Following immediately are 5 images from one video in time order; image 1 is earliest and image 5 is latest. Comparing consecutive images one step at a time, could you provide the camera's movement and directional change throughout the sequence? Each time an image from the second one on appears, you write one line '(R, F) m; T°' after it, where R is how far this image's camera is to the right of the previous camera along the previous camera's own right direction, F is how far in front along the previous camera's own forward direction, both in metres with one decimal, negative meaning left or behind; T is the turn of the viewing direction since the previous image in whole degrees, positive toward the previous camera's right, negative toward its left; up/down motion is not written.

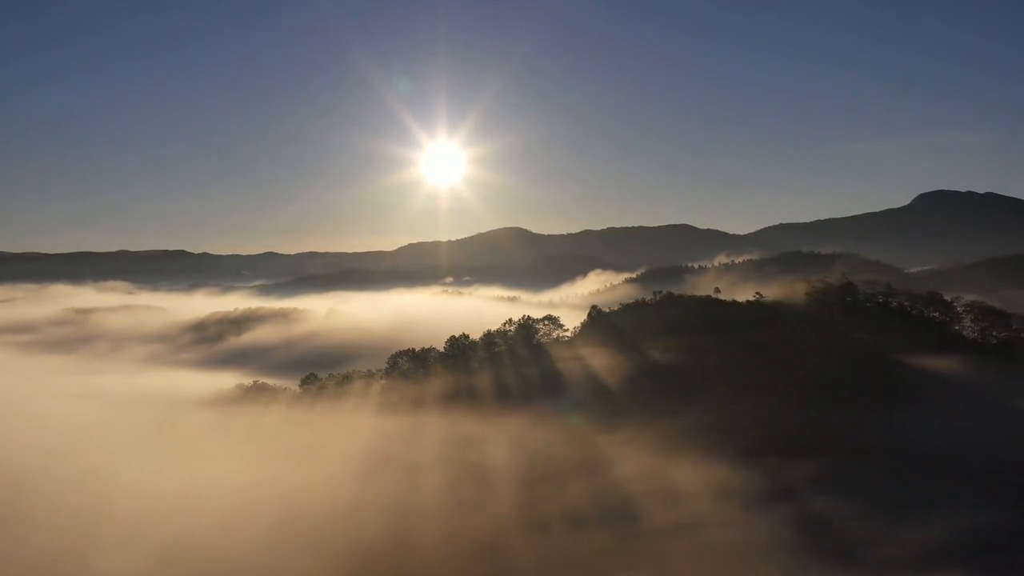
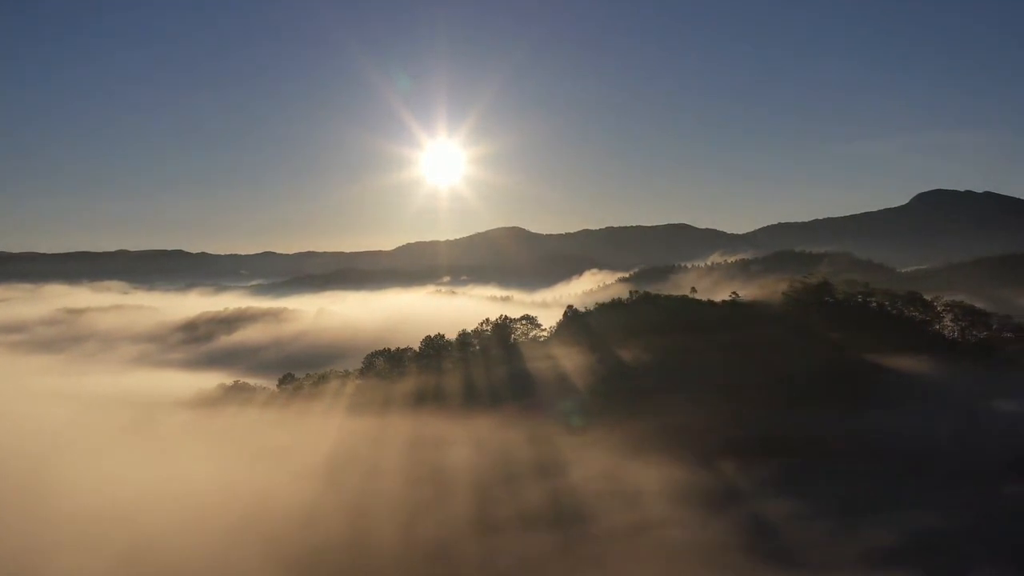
(+2.6, +0.2) m; 0°
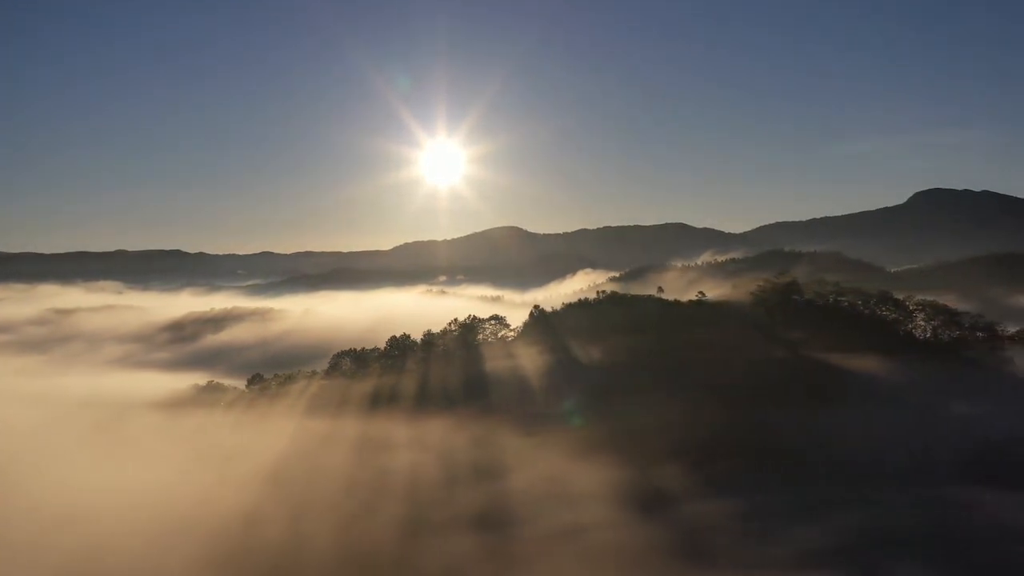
(+3.7, +0.2) m; 0°
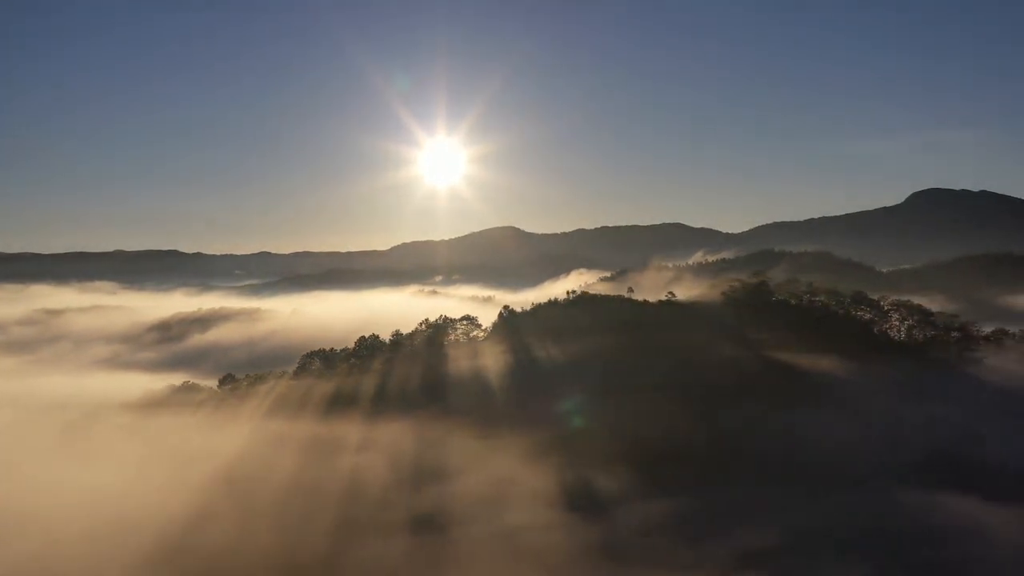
(+3.3, +0.2) m; 0°
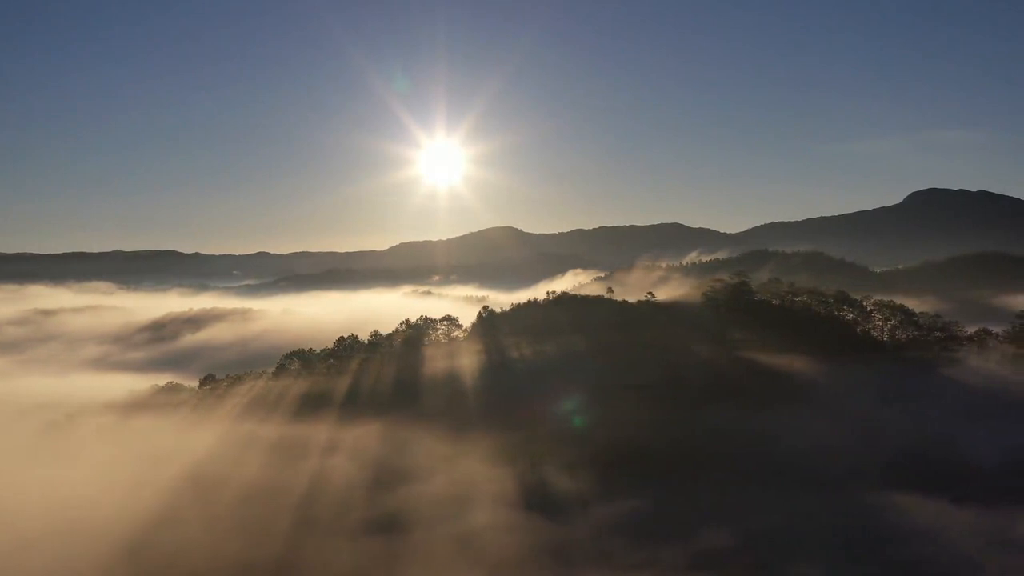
(+2.2, +0.1) m; 0°
